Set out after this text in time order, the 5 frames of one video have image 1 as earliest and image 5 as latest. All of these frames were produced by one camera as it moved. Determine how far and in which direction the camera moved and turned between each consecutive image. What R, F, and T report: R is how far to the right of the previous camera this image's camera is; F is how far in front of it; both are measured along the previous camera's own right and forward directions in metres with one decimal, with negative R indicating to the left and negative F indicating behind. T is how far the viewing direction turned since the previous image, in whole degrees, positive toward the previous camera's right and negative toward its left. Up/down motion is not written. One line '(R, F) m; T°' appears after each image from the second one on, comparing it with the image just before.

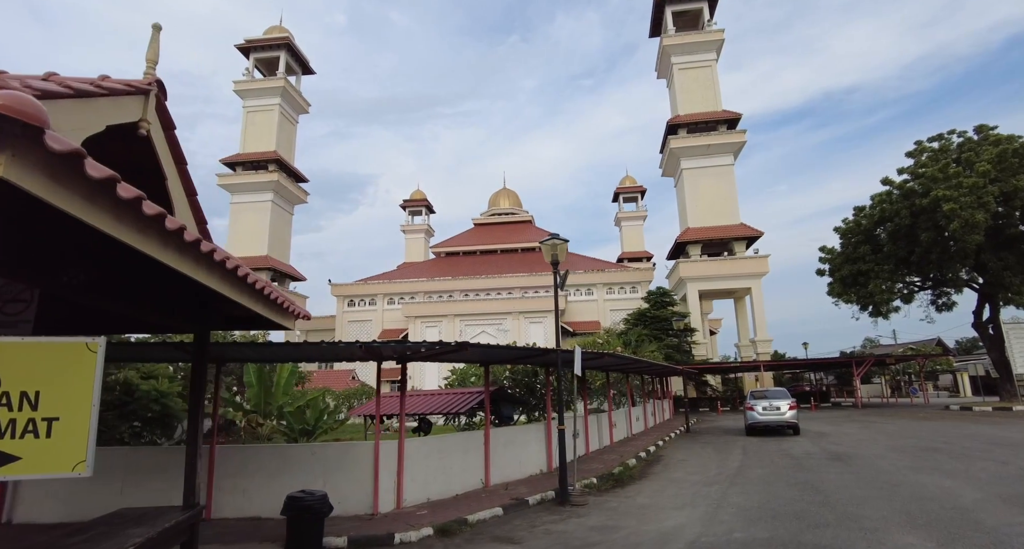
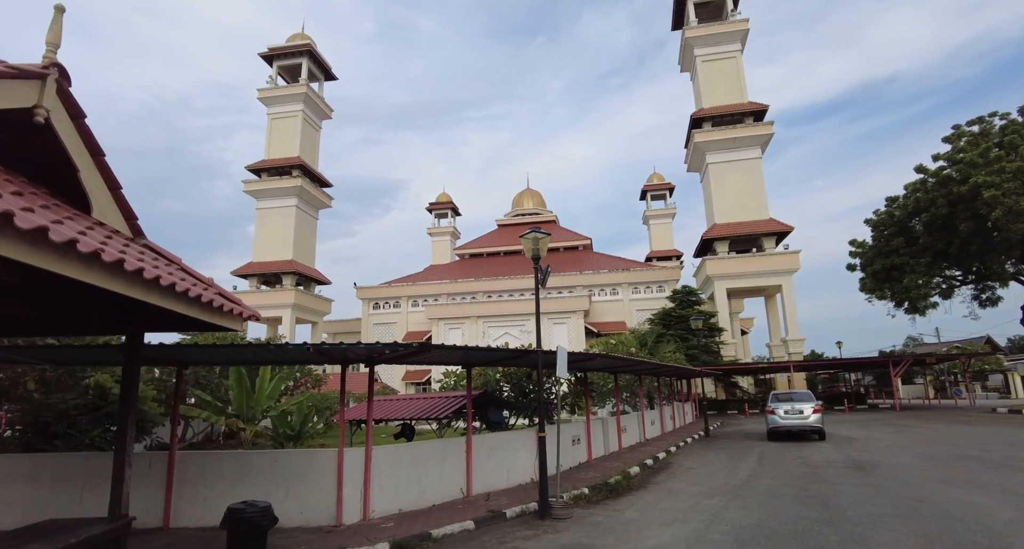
(+0.8, +0.6) m; -3°
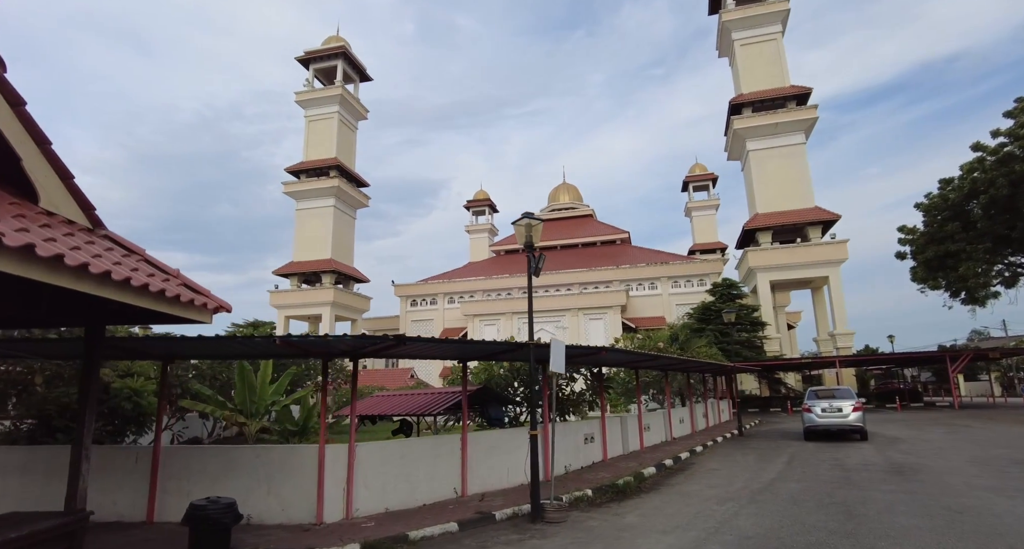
(+0.8, +0.5) m; -4°
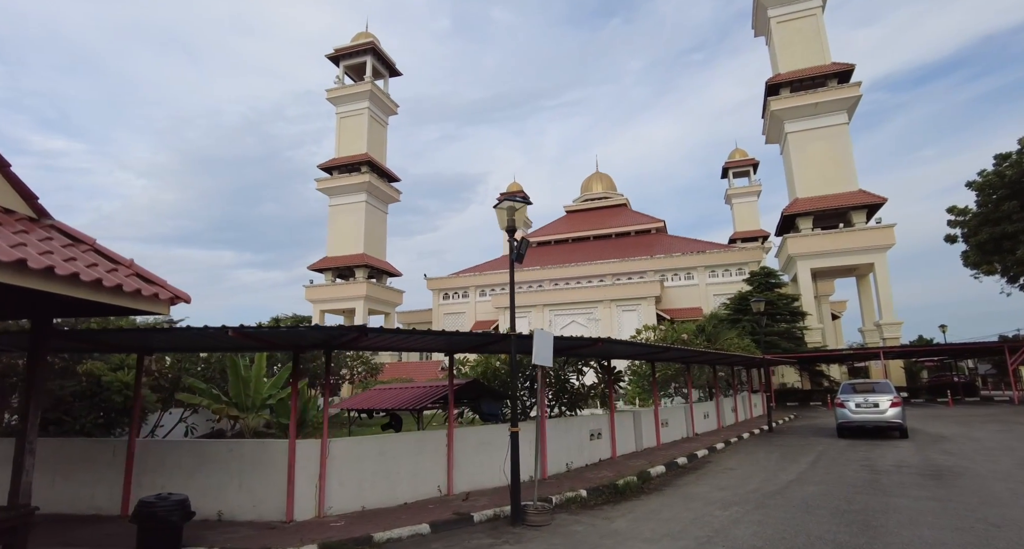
(+0.8, +0.6) m; -4°
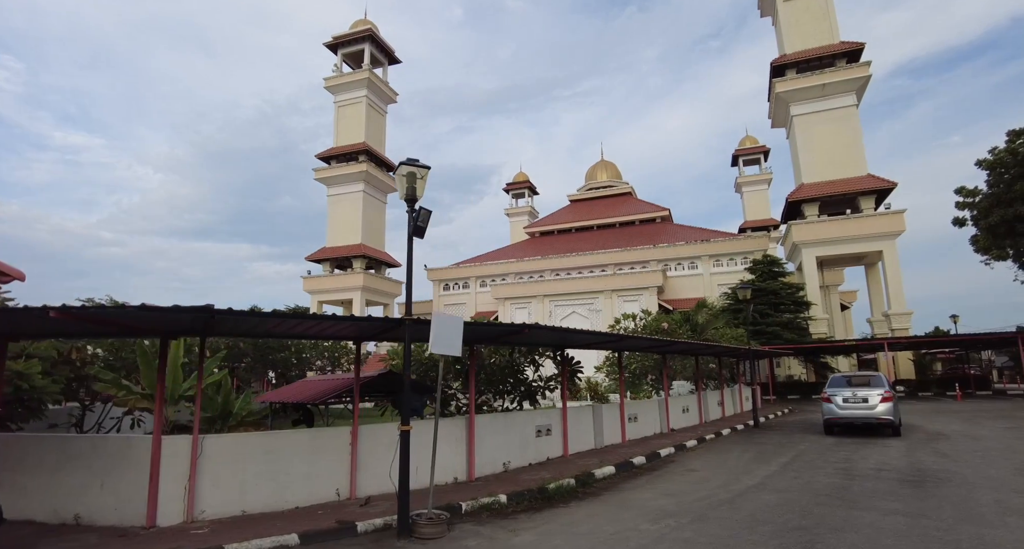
(+1.4, +1.1) m; -1°
